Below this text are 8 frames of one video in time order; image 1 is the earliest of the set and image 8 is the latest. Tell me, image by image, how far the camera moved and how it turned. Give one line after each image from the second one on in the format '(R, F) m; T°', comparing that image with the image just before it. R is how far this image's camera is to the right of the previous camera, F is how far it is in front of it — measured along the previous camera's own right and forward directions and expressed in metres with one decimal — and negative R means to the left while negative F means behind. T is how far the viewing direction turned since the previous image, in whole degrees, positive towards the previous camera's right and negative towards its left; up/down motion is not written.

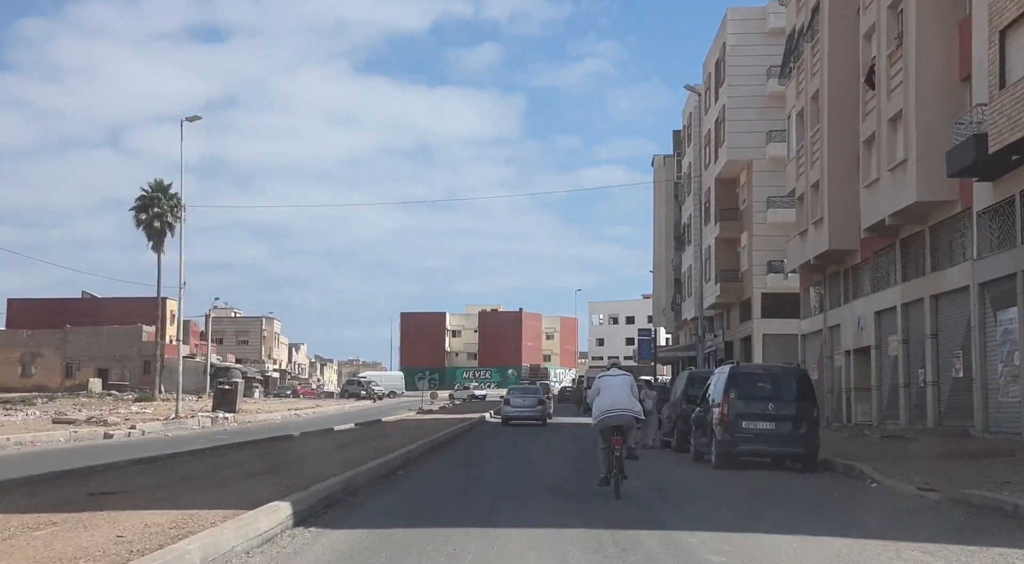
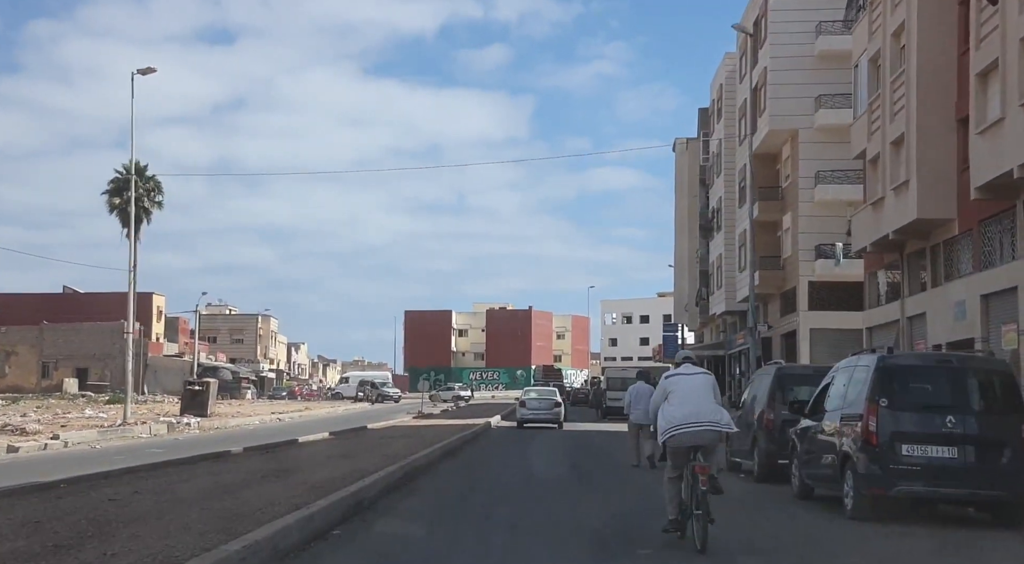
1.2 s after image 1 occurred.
(-0.1, +6.3) m; 0°
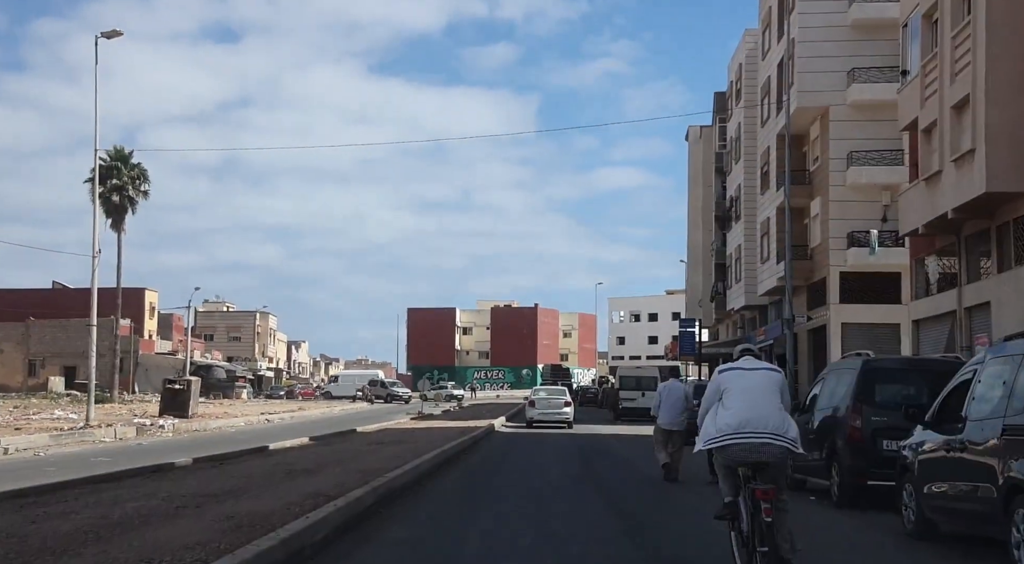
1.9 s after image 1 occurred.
(0.0, +3.4) m; 0°
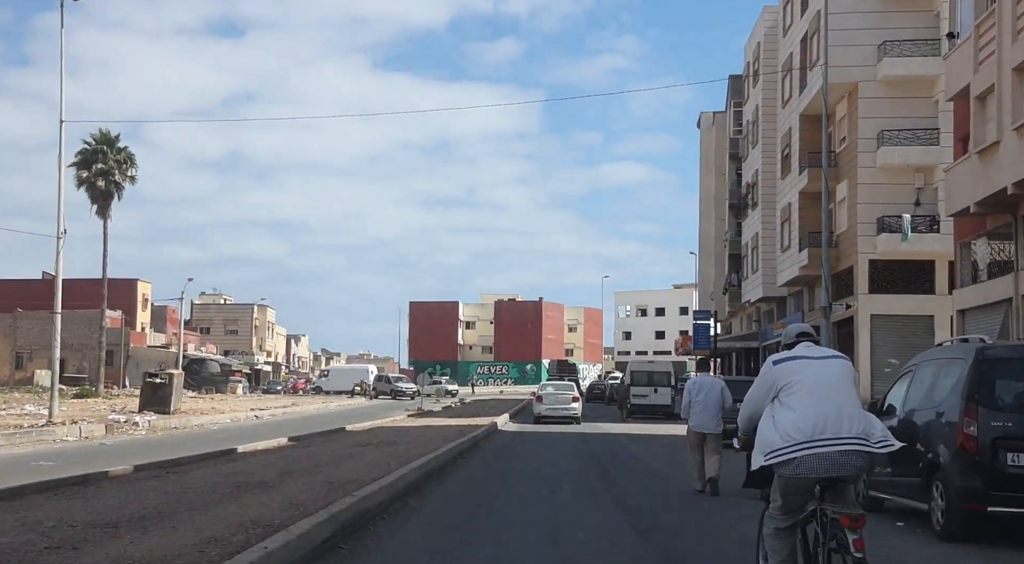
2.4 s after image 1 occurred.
(0.0, +2.7) m; 0°
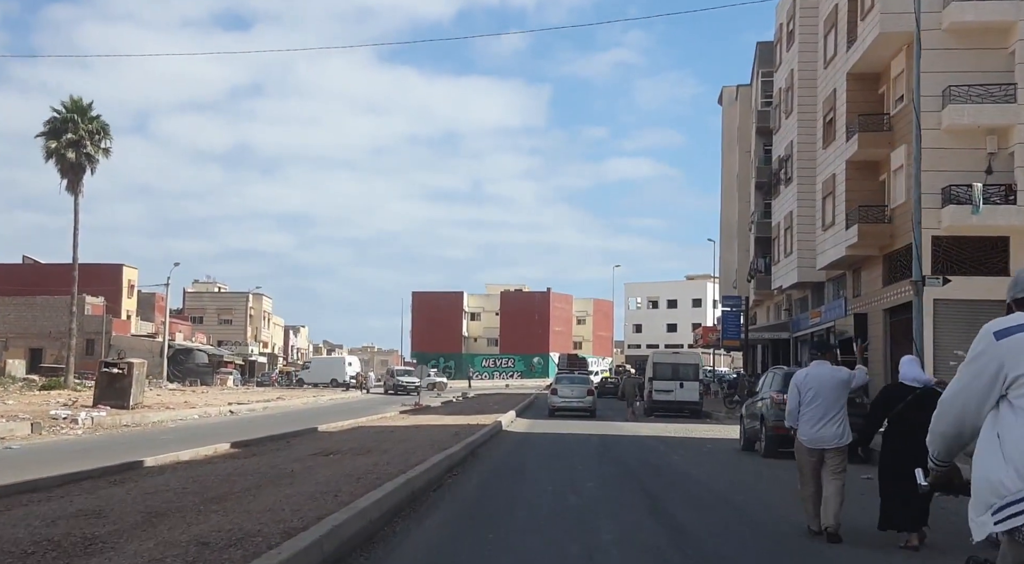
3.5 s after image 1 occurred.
(0.0, +4.9) m; 0°
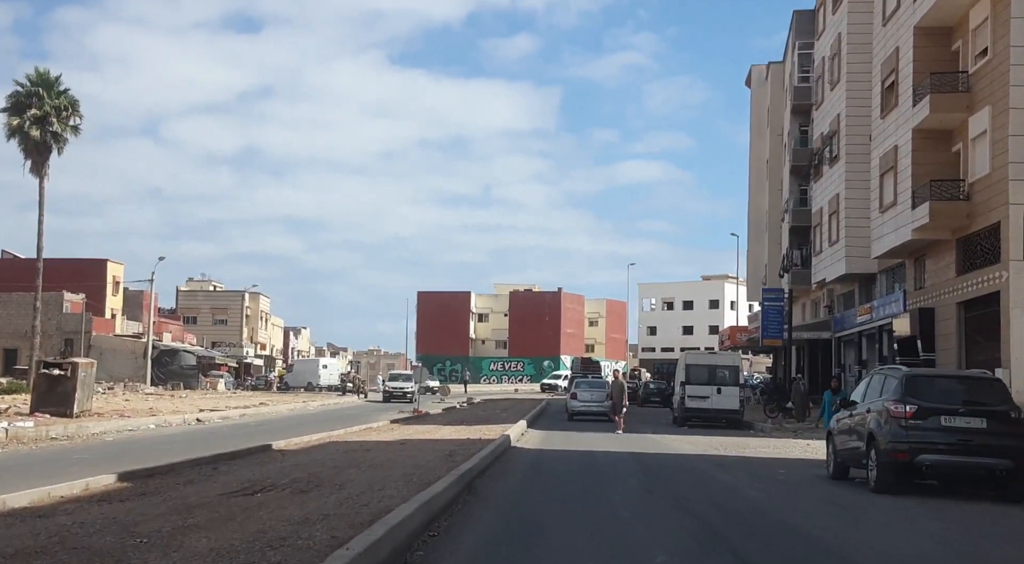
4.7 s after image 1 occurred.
(-0.1, +5.2) m; 0°
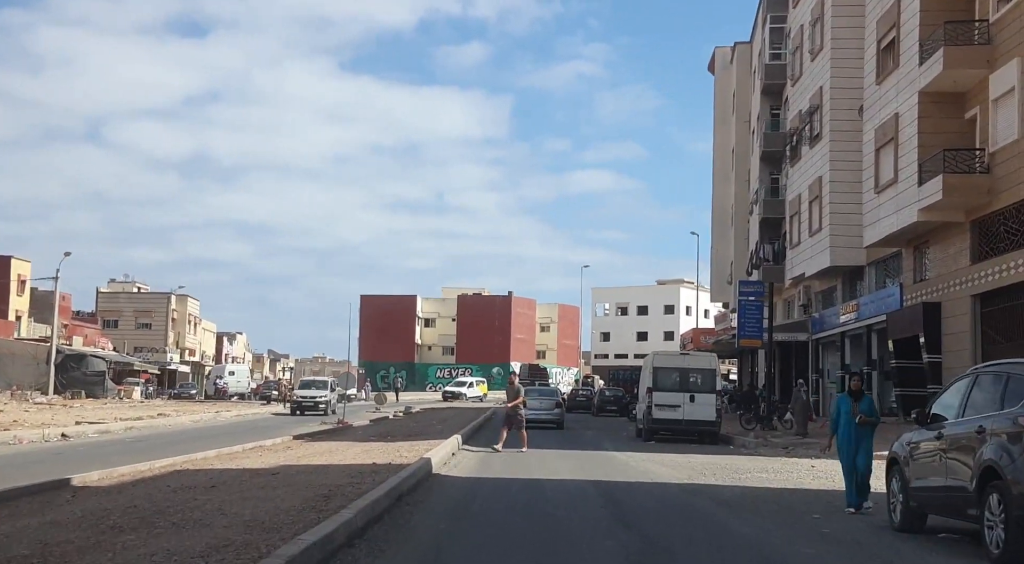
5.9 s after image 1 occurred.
(+0.4, +5.3) m; +2°
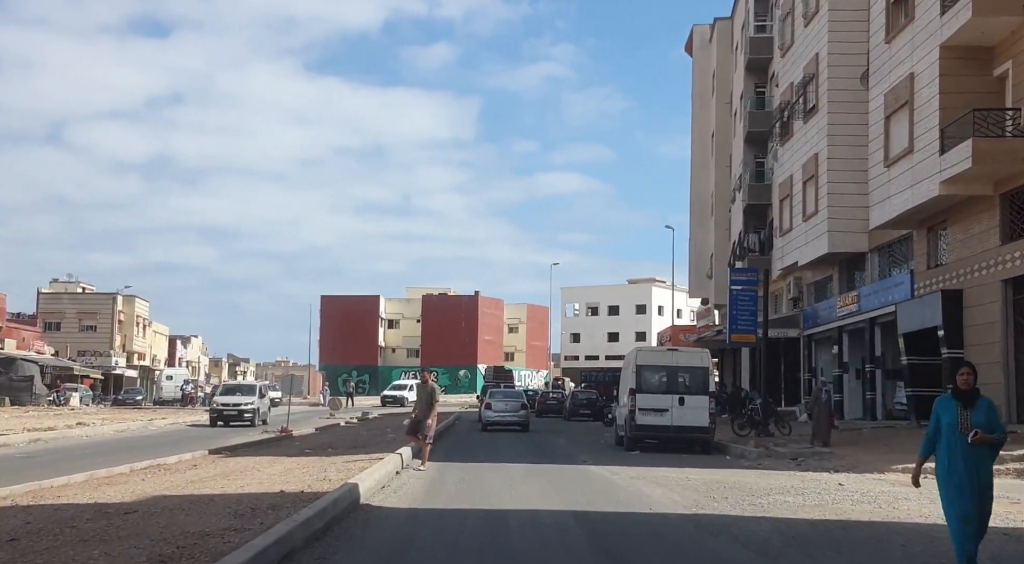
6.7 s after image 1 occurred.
(+0.2, +3.8) m; +2°
